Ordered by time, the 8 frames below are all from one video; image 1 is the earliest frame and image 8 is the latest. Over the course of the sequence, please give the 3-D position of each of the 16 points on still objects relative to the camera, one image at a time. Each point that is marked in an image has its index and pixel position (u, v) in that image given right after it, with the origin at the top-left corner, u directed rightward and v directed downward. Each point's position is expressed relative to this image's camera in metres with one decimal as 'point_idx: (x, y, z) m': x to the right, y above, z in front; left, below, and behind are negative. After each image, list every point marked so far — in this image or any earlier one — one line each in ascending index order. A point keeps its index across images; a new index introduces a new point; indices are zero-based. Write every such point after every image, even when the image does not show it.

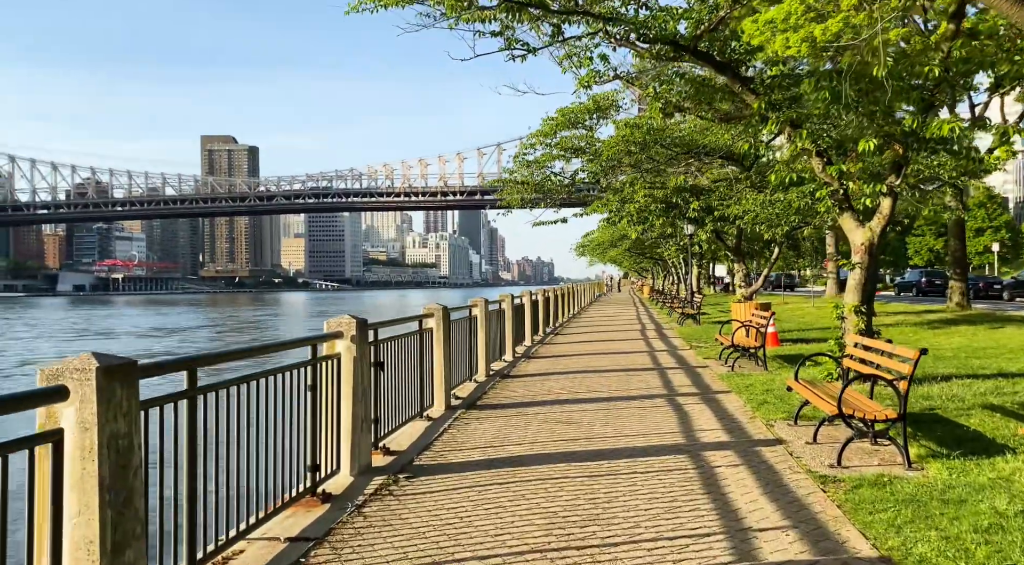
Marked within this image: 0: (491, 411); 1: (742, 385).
0: (-0.2, -1.4, +9.0) m
1: (+2.7, -1.2, +10.3) m
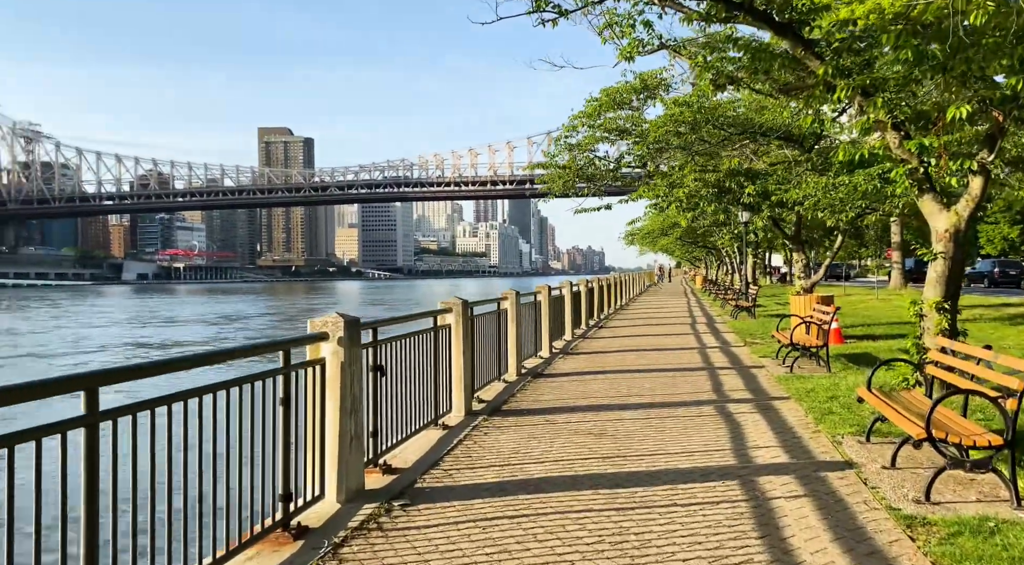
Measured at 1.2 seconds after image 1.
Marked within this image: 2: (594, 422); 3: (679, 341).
0: (0.0, -1.3, +8.1) m
1: (+3.1, -1.1, +9.1) m
2: (+0.7, -1.3, +7.7) m
3: (+3.1, -1.1, +15.9) m
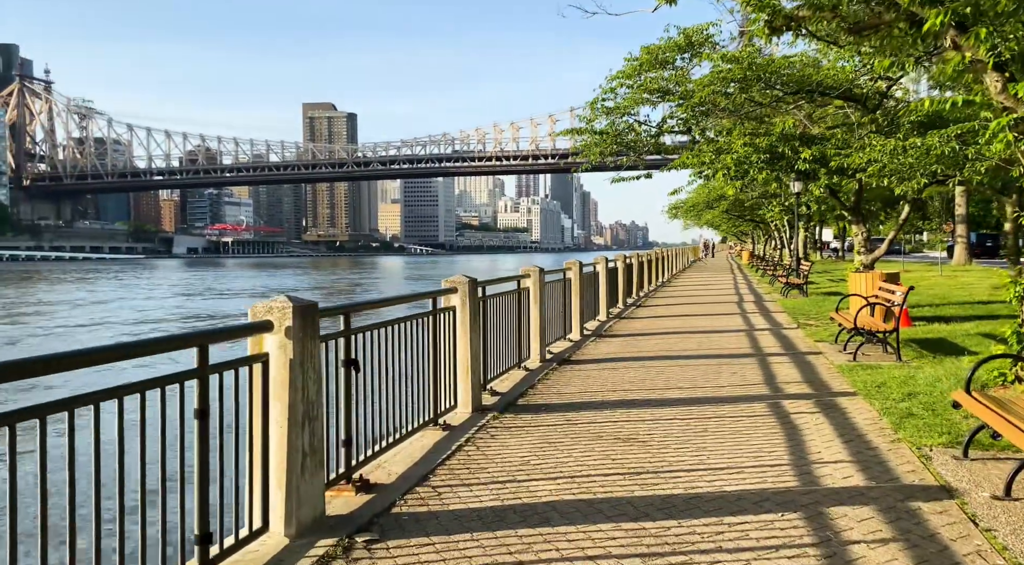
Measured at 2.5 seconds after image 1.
0: (+0.2, -1.1, +6.9) m
1: (+3.2, -0.9, +7.8) m
2: (+0.8, -1.1, +6.5) m
3: (+3.6, -0.7, +14.6) m
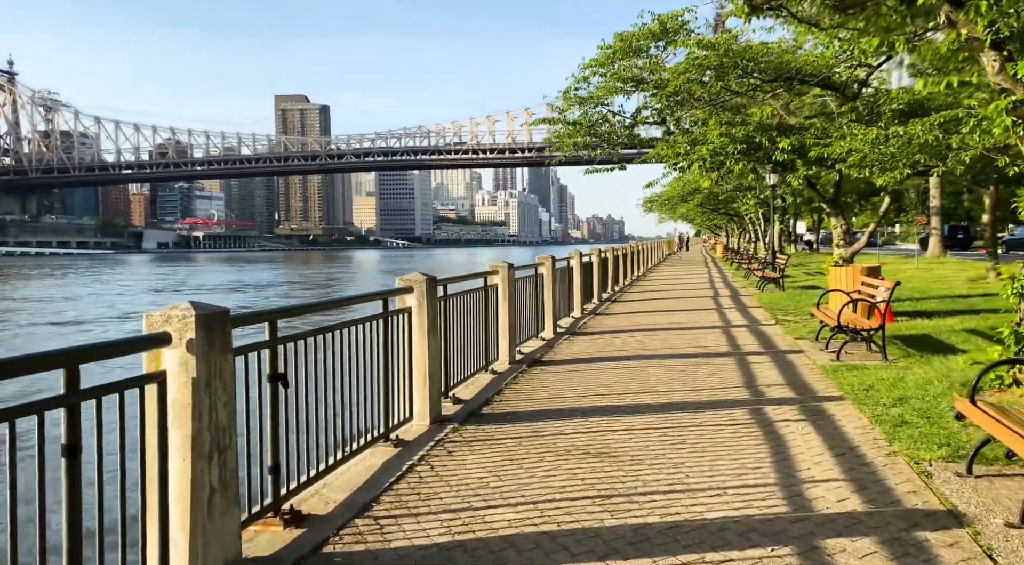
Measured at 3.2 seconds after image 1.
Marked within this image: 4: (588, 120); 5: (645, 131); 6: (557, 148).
0: (-0.1, -1.1, +6.3) m
1: (+2.9, -0.9, +7.3) m
2: (+0.6, -1.1, +5.9) m
3: (+3.1, -0.6, +14.1) m
4: (+1.6, +3.4, +18.1) m
5: (+2.8, +3.2, +18.2) m
6: (+1.0, +3.1, +19.7) m
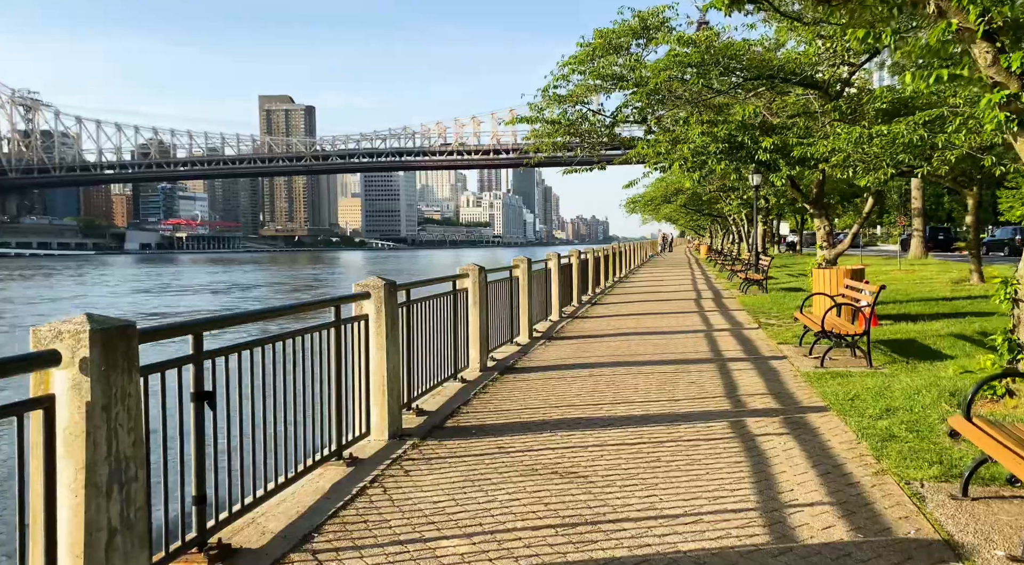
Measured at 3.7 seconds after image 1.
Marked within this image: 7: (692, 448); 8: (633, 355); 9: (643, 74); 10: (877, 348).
0: (-0.4, -1.1, +5.9) m
1: (+2.7, -0.9, +6.9) m
2: (+0.3, -1.1, +5.5) m
3: (+2.7, -0.6, +13.7) m
4: (+1.1, +3.4, +17.8) m
5: (+2.3, +3.2, +17.8) m
6: (+0.6, +3.0, +19.3) m
7: (+1.2, -1.1, +5.6) m
8: (+1.4, -0.9, +10.2) m
9: (+2.3, +3.7, +15.3) m
10: (+4.0, -0.7, +9.3) m
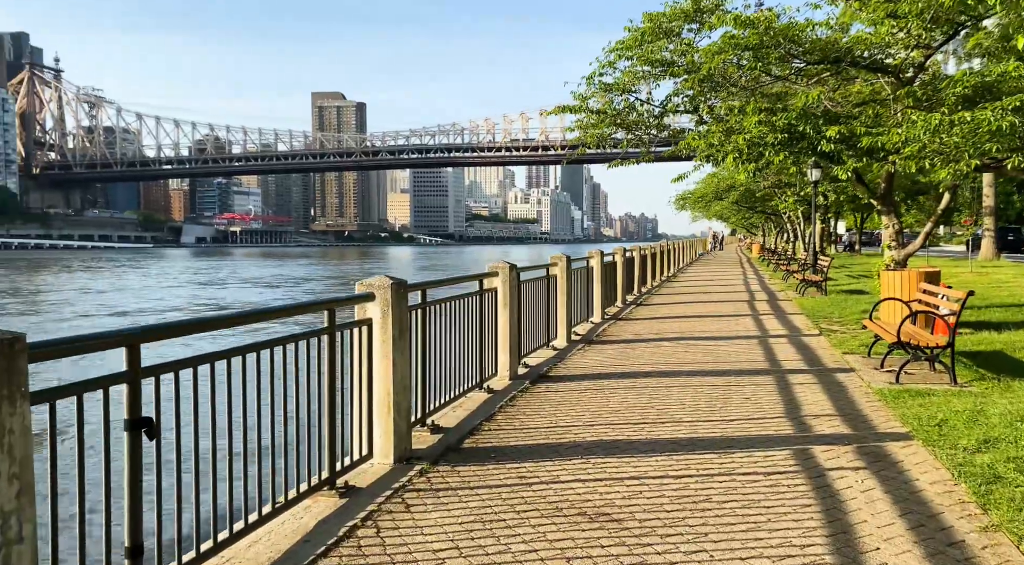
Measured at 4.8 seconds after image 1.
0: (-0.2, -1.1, +5.0) m
1: (+2.9, -1.0, +5.9) m
2: (+0.5, -1.1, +4.7) m
3: (+3.3, -0.6, +12.7) m
4: (+2.0, +3.4, +16.8) m
5: (+3.2, +3.2, +16.8) m
6: (+1.5, +3.1, +18.4) m
7: (+1.3, -1.1, +4.7) m
8: (+1.8, -0.9, +9.3) m
9: (+3.1, +3.7, +14.3) m
10: (+4.3, -0.7, +8.2) m
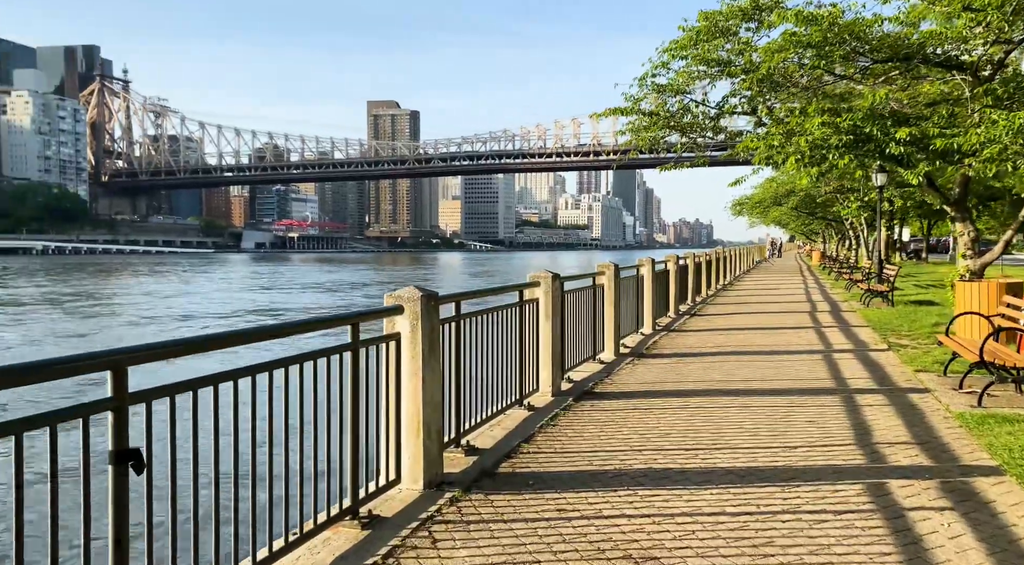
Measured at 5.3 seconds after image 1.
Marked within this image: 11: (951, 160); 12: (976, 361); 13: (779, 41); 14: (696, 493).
0: (0.0, -1.2, +4.6) m
1: (+3.1, -1.0, +5.3) m
2: (+0.6, -1.2, +4.2) m
3: (+4.0, -0.8, +12.1) m
4: (+2.9, +3.2, +16.2) m
5: (+4.1, +3.0, +16.2) m
6: (+2.5, +2.9, +17.8) m
7: (+1.5, -1.2, +4.1) m
8: (+2.3, -1.0, +8.7) m
9: (+3.8, +3.6, +13.7) m
10: (+4.7, -0.9, +7.5) m
11: (+6.1, +1.7, +12.0) m
12: (+3.9, -0.6, +7.2) m
13: (+3.8, +3.4, +12.2) m
14: (+1.0, -1.2, +4.8) m
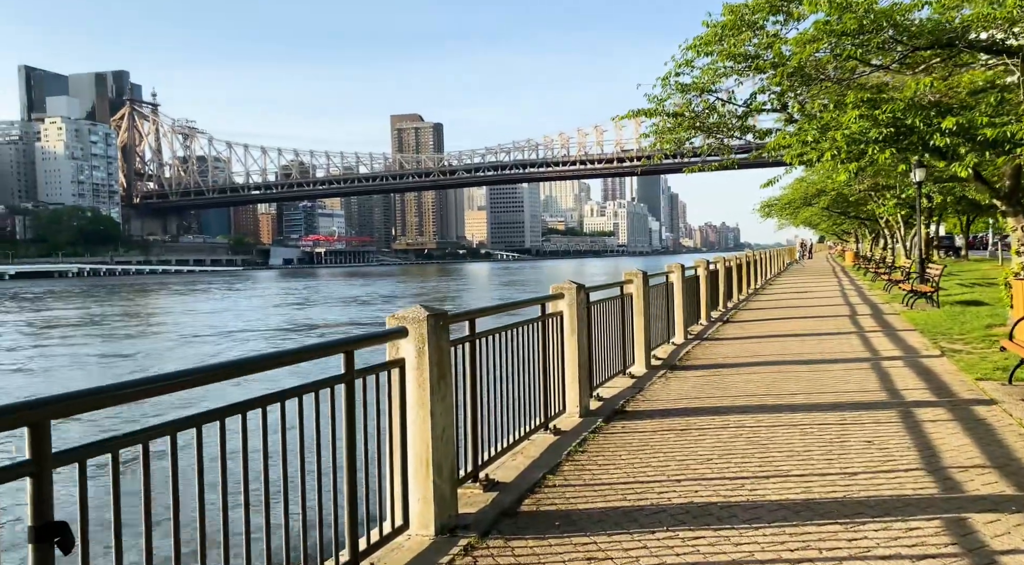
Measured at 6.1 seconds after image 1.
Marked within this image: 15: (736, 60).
0: (+0.1, -1.3, +4.0) m
1: (+3.2, -1.0, +4.6) m
2: (+0.7, -1.2, +3.6) m
3: (+4.3, -0.8, +11.3) m
4: (+3.3, +3.1, +15.6) m
5: (+4.5, +2.9, +15.5) m
6: (+2.9, +2.7, +17.2) m
7: (+1.6, -1.2, +3.5) m
8: (+2.5, -1.0, +8.0) m
9: (+4.1, +3.5, +13.0) m
10: (+4.9, -0.8, +6.8) m
11: (+6.4, +1.7, +11.2) m
12: (+4.1, -0.6, +6.5) m
13: (+4.0, +3.4, +11.6) m
14: (+1.2, -1.2, +4.2) m
15: (+3.6, +3.6, +13.9) m
